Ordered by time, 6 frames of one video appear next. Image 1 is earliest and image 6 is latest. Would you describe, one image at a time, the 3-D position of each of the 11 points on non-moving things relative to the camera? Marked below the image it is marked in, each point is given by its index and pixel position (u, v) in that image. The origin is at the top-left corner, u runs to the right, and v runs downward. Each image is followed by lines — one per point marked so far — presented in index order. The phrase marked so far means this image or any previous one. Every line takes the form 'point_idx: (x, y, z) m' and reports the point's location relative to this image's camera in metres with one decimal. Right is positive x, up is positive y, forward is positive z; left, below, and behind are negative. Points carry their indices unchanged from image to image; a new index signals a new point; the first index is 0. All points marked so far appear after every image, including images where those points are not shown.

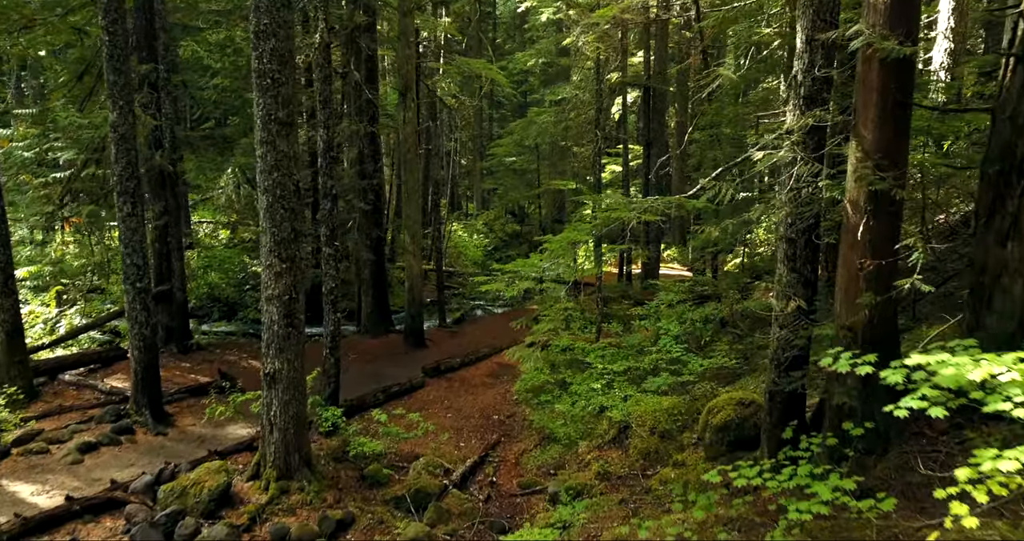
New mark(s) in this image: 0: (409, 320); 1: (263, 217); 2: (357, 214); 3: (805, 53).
0: (-2.4, -1.2, +13.6) m
1: (-3.0, +0.6, +7.0) m
2: (-3.6, +1.3, +13.7) m
3: (+2.7, +2.0, +5.5) m
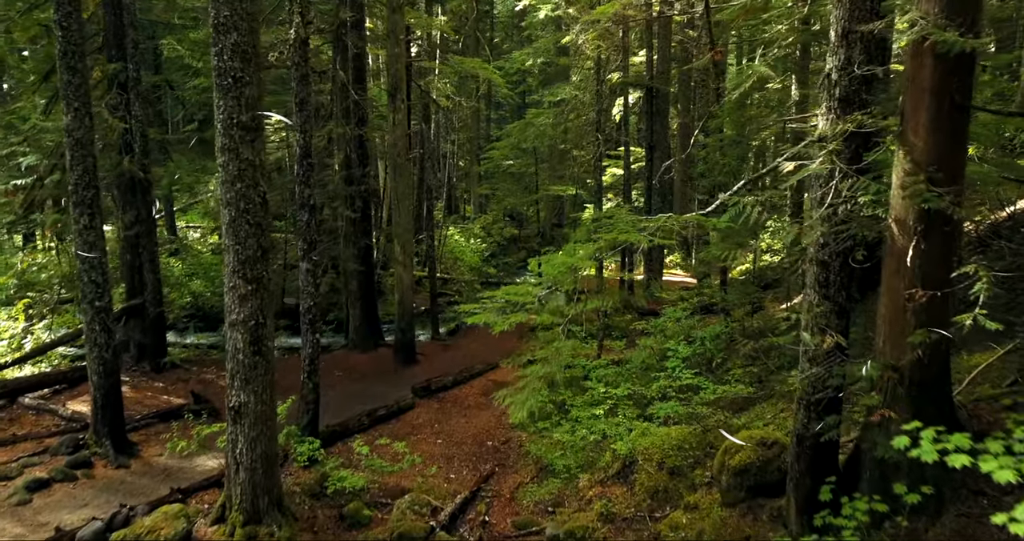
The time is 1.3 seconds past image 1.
0: (-2.5, -1.4, +12.9) m
1: (-3.0, +0.4, +6.2) m
2: (-3.7, +1.1, +12.9) m
3: (+2.7, +1.8, +4.8) m
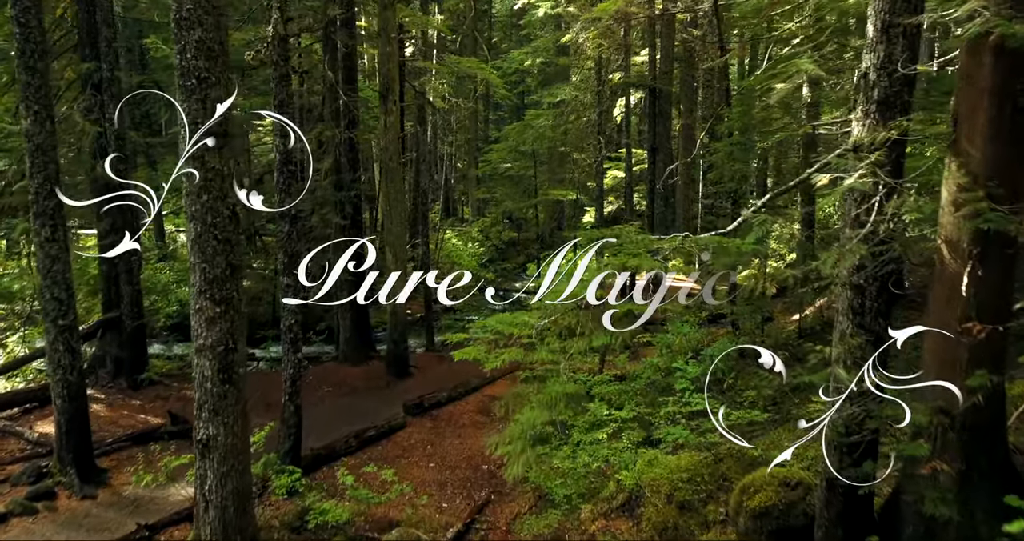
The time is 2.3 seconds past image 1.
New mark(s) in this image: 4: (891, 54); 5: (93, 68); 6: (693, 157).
0: (-2.5, -1.6, +12.3) m
1: (-3.1, +0.2, +5.6) m
2: (-3.8, +0.9, +12.3) m
3: (+2.6, +1.6, +4.2) m
4: (+2.7, +1.5, +4.2) m
5: (-6.9, +3.4, +9.7) m
6: (+5.0, +3.1, +16.2) m
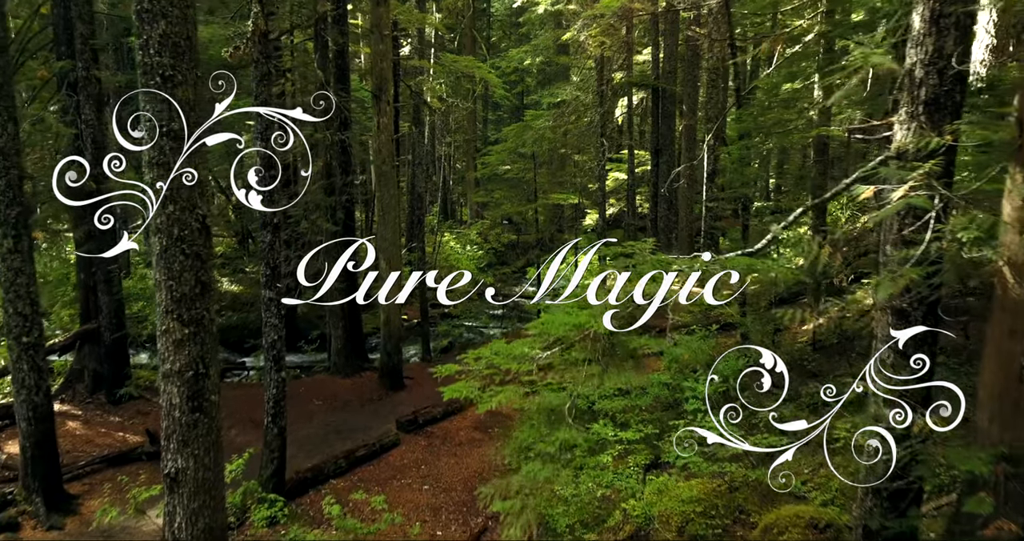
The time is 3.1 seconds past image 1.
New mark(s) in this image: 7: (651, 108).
0: (-2.5, -1.8, +11.8) m
1: (-3.1, +0.1, +5.1) m
2: (-3.8, +0.7, +11.8) m
3: (+2.6, +1.5, +3.7) m
4: (+2.7, +1.4, +3.6) m
5: (-6.9, +3.2, +9.2) m
6: (+5.0, +3.0, +15.7) m
7: (+4.4, +5.2, +18.7) m
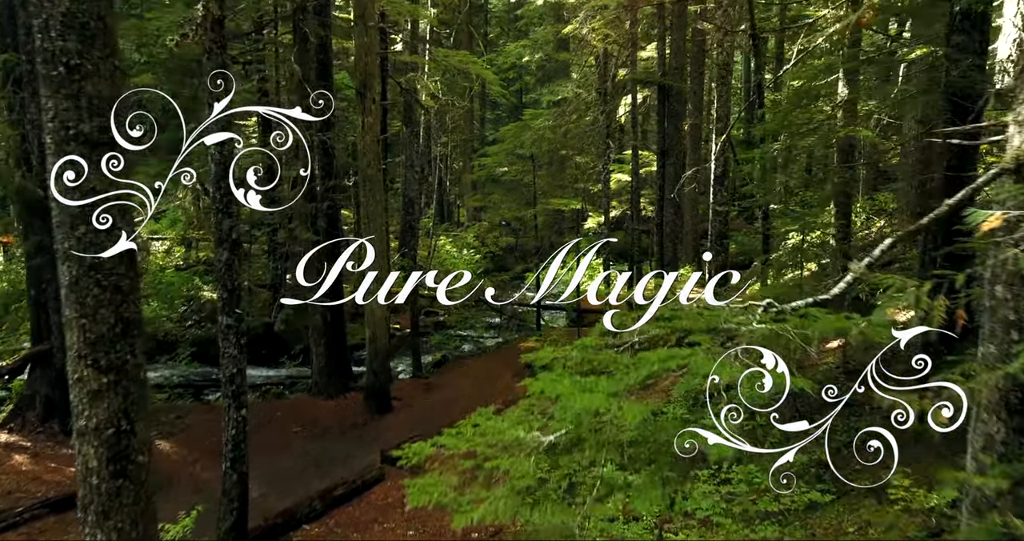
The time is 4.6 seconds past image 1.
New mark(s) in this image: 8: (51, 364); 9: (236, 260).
0: (-2.6, -2.0, +10.8) m
1: (-3.2, -0.2, +4.2) m
2: (-3.8, +0.5, +10.8) m
3: (+2.6, +1.2, +2.7) m
4: (+2.6, +1.1, +2.7) m
5: (-7.0, +3.0, +8.2) m
6: (+4.9, +2.7, +14.7) m
7: (+4.3, +5.0, +17.8) m
8: (-7.2, -1.5, +9.2) m
9: (-3.1, +0.1, +6.6) m
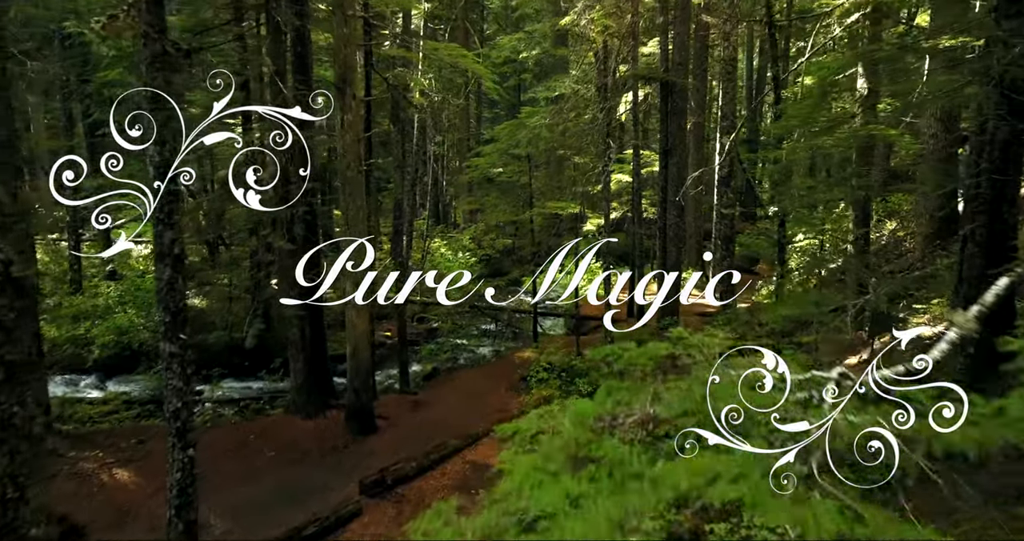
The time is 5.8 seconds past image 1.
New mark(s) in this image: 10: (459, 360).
0: (-2.7, -2.2, +10.0) m
1: (-3.3, -0.4, +3.3) m
2: (-4.0, +0.3, +10.0) m
3: (+2.4, +1.0, +1.9) m
4: (+2.5, +1.0, +1.9) m
5: (-7.1, +2.8, +7.4) m
6: (+4.8, +2.6, +13.9) m
7: (+4.2, +4.8, +16.9) m
8: (-7.3, -1.6, +8.4) m
9: (-3.2, 0.0, +5.8) m
10: (-1.4, -2.4, +15.3) m
